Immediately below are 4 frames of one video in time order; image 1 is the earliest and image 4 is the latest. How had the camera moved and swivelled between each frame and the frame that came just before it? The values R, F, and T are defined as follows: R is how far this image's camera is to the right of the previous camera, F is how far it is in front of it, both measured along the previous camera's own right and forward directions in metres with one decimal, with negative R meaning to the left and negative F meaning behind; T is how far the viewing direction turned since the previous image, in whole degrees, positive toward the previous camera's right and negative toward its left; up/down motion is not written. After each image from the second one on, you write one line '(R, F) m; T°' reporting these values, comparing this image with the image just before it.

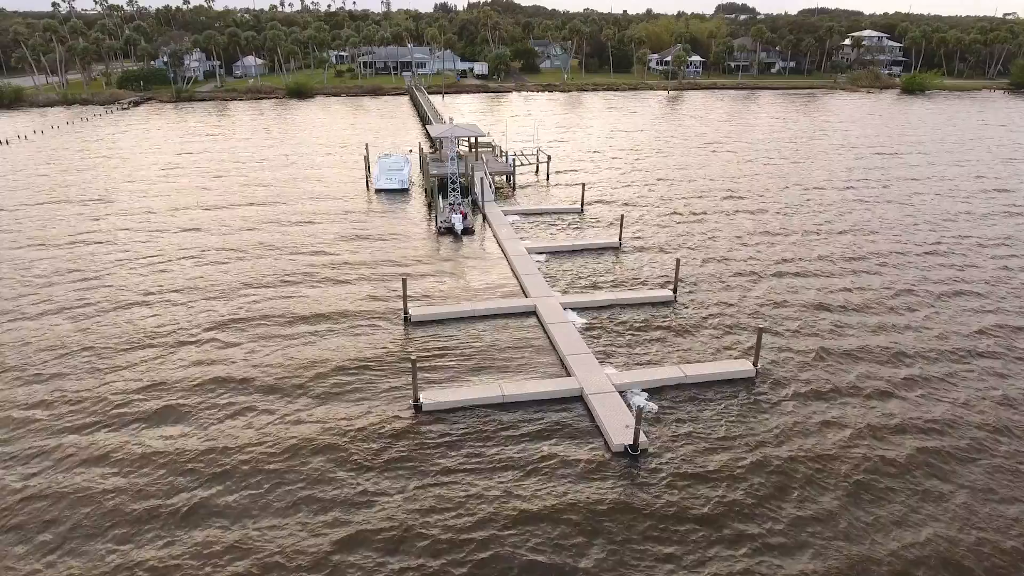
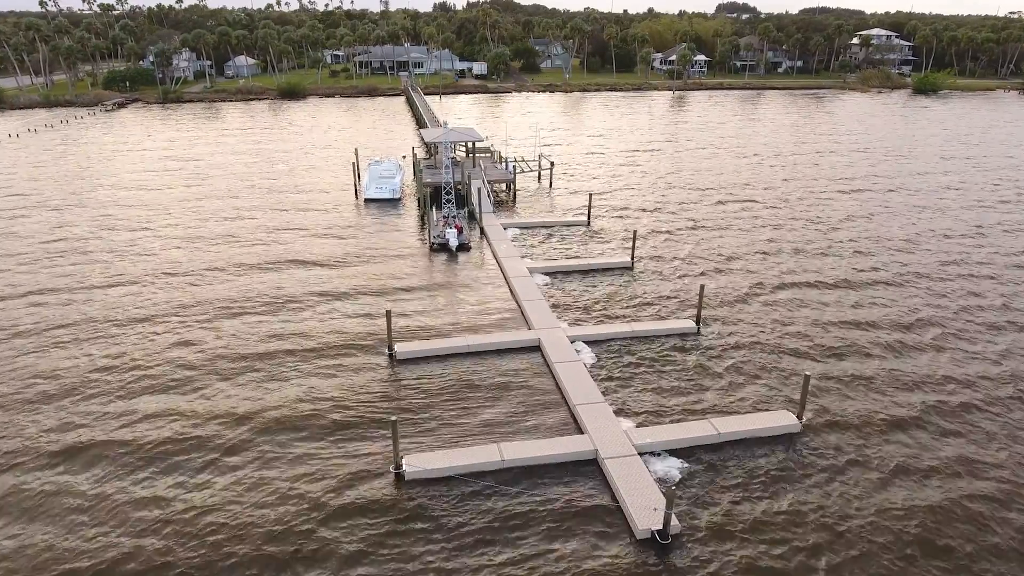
(0.0, +1.8) m; 0°
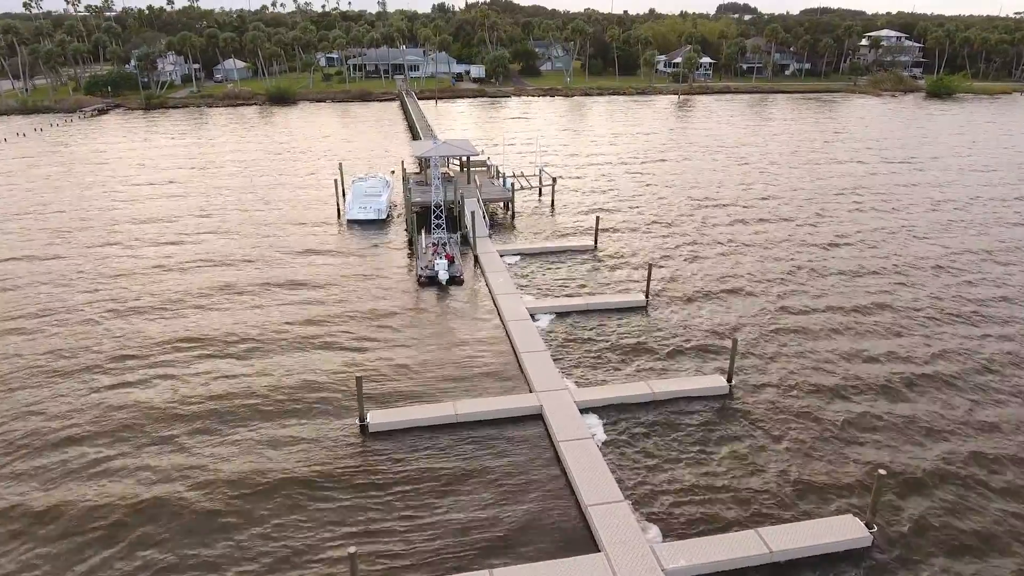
(0.0, +2.1) m; 0°
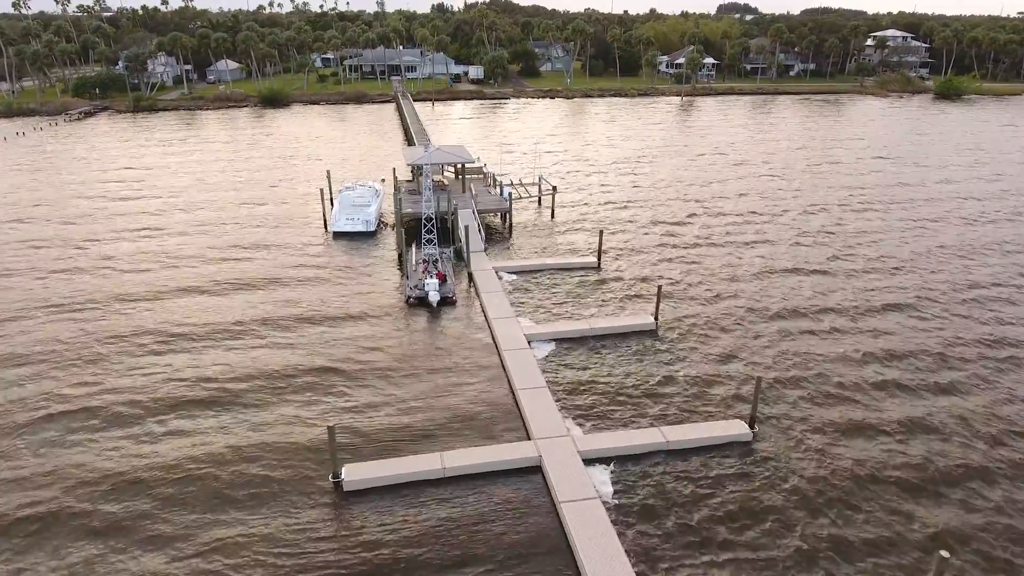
(+0.1, +1.3) m; 0°
